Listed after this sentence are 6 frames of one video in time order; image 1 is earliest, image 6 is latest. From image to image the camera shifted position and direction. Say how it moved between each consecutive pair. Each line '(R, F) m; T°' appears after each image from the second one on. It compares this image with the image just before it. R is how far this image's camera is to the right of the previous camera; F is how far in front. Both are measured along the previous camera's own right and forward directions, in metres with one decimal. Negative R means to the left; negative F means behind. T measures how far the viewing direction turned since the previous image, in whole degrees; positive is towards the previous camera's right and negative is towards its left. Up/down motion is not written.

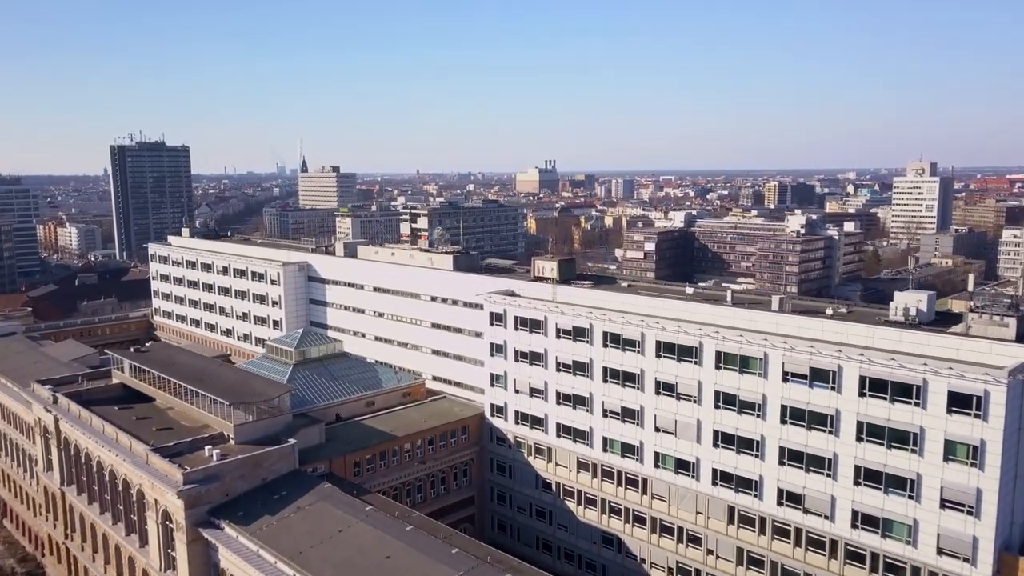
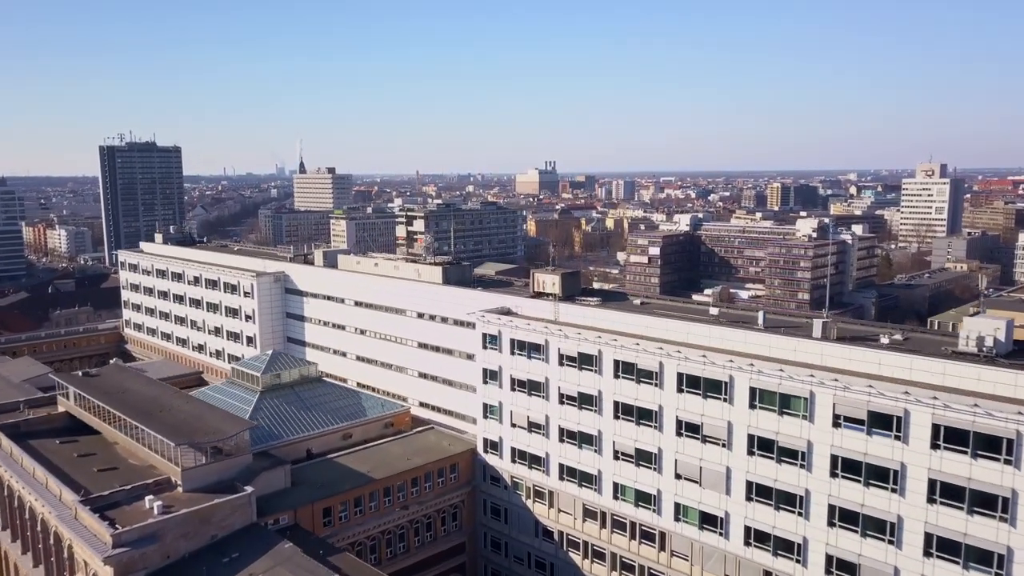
(+0.1, +3.3) m; 0°
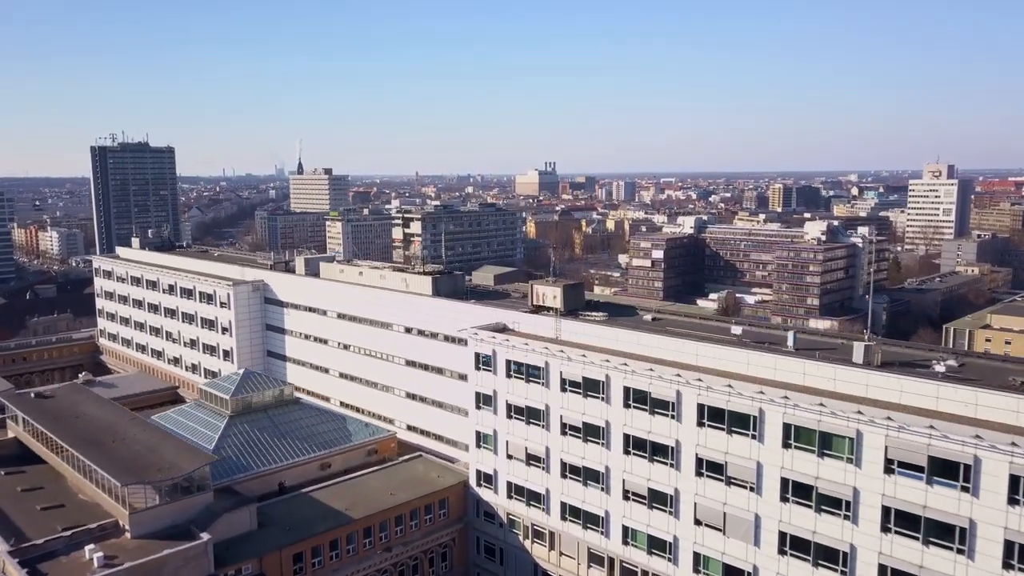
(+0.1, +2.4) m; 0°
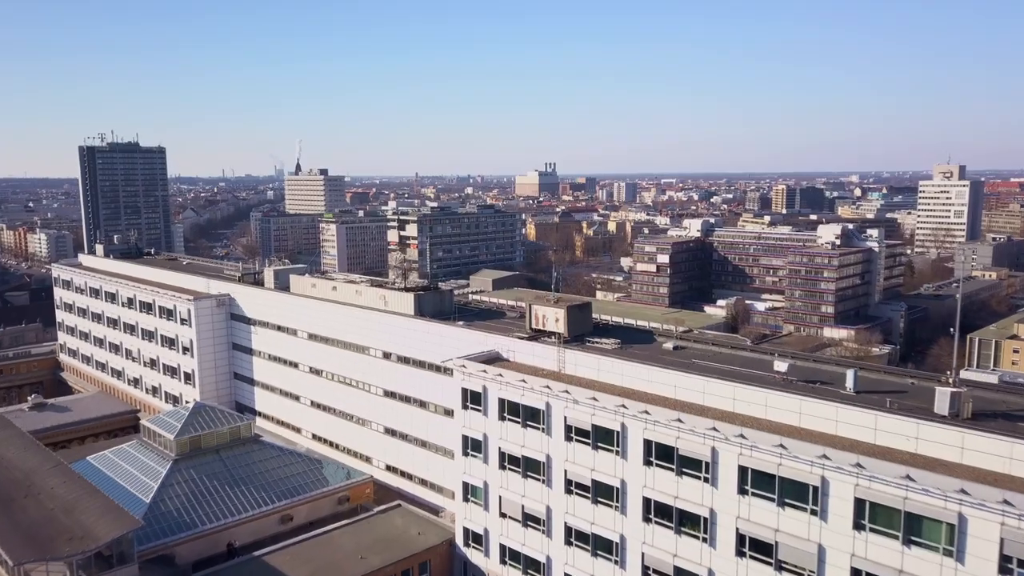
(+0.1, +3.3) m; 0°
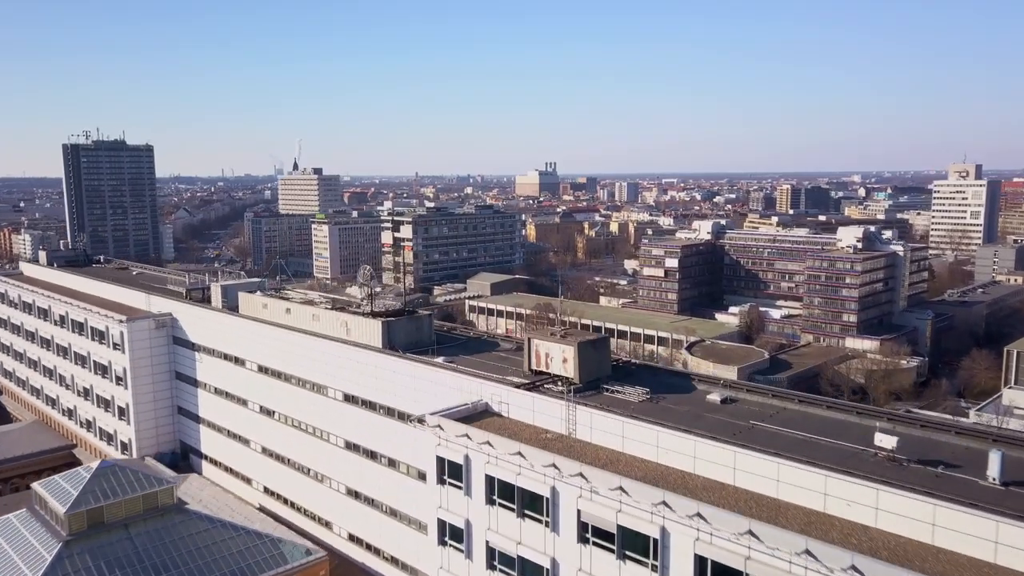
(+0.1, +4.4) m; 0°
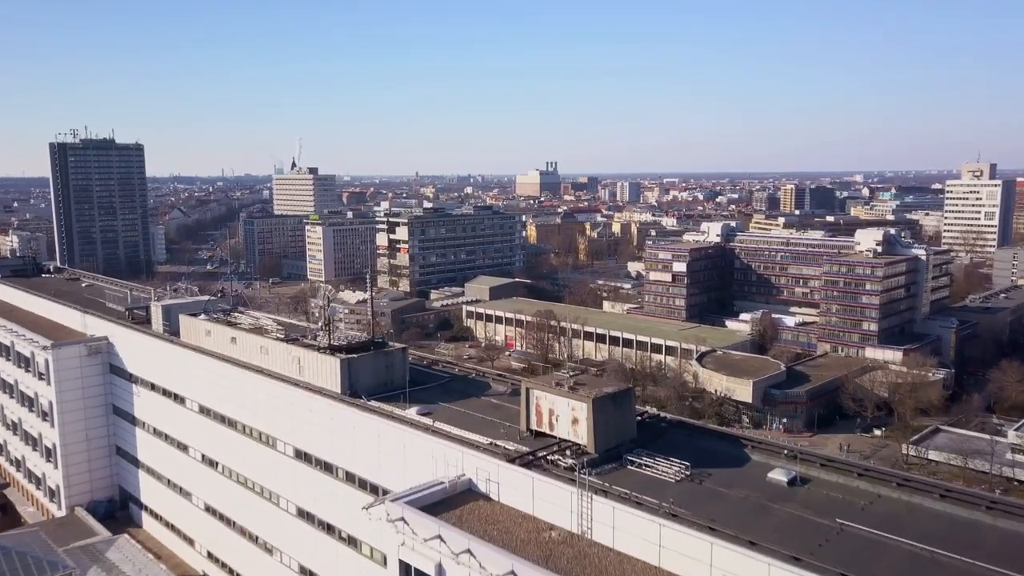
(+0.1, +3.4) m; 0°
